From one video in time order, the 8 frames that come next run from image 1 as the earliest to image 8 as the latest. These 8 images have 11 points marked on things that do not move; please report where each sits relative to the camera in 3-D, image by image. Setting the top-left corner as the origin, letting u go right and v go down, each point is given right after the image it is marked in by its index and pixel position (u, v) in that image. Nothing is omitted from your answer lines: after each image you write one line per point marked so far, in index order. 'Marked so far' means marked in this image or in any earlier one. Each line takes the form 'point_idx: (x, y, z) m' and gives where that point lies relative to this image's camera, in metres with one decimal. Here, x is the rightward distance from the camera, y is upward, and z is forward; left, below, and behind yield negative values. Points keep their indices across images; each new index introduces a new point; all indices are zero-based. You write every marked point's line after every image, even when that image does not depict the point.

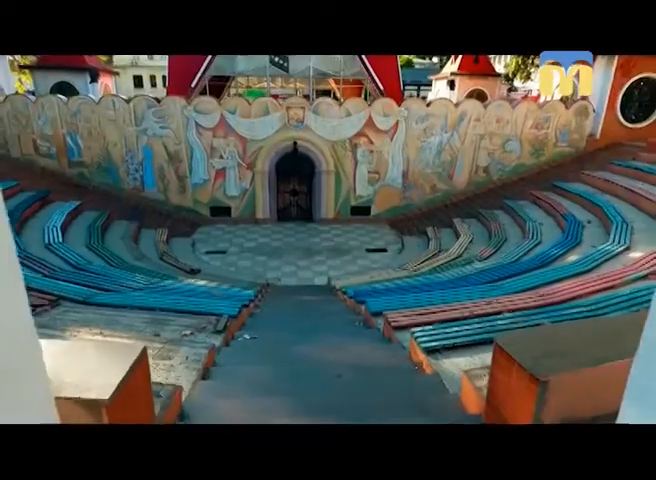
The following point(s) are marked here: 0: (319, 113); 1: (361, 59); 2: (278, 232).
0: (-0.1, +2.3, +7.2) m
1: (+0.7, +3.7, +8.4) m
2: (-0.9, +0.1, +7.3) m
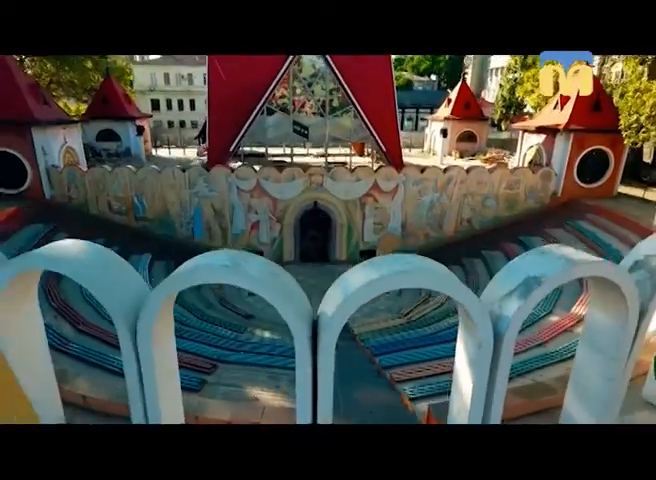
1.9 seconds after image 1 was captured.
0: (+0.2, +1.4, +9.0) m
1: (+1.1, +2.8, +10.2) m
2: (-0.6, -0.8, +9.1) m
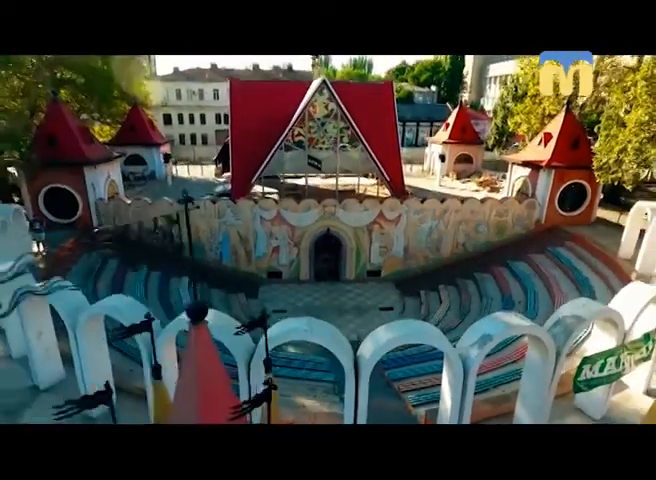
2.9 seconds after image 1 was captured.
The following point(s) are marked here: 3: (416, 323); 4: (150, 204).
0: (+0.5, +0.8, +10.3) m
1: (+1.4, +2.2, +11.5) m
2: (-0.3, -1.3, +10.4) m
3: (+0.8, -0.7, +3.7) m
4: (-4.6, +0.9, +10.1) m
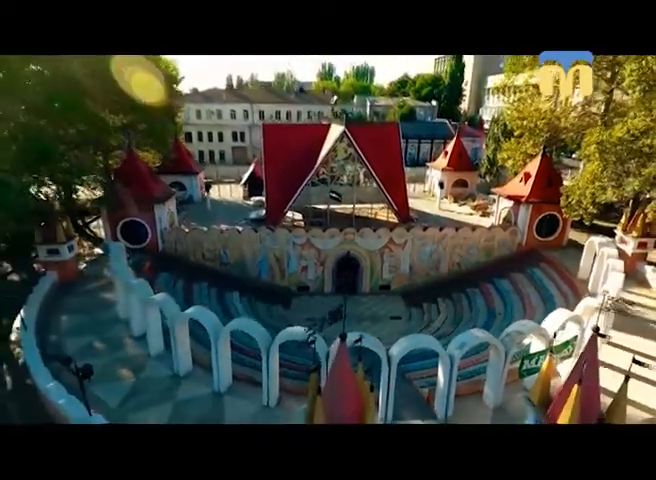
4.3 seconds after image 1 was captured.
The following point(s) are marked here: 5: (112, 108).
0: (+1.1, +0.1, +12.7) m
1: (+2.0, +1.6, +13.9) m
2: (+0.3, -2.0, +12.8) m
3: (+1.4, -1.4, +6.1) m
4: (-3.9, +0.3, +12.5) m
5: (-6.9, +4.2, +12.4) m
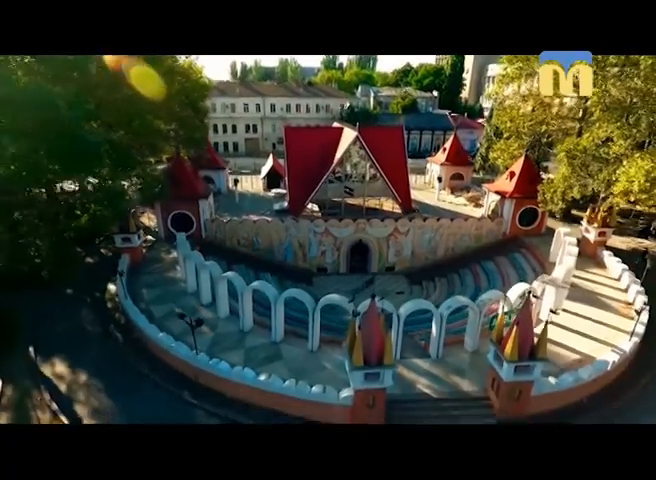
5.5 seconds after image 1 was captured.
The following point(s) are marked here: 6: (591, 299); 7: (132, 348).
0: (+1.7, +0.6, +15.1) m
1: (+2.6, +2.0, +16.3) m
2: (+0.9, -1.6, +15.3) m
3: (+2.0, -1.3, +8.6) m
4: (-3.3, +0.7, +14.9) m
5: (-6.3, +4.6, +14.6) m
6: (+6.9, -1.5, +10.5) m
7: (-4.5, -2.4, +9.1) m
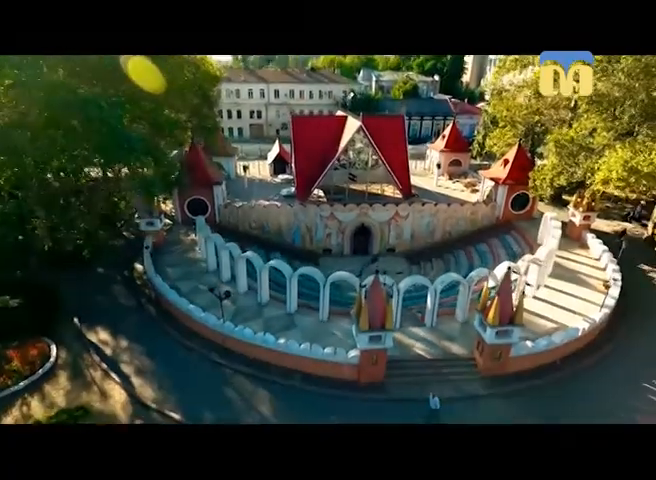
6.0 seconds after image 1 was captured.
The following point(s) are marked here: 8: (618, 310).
0: (+1.9, +1.2, +16.2) m
1: (+2.8, +2.7, +17.3) m
2: (+1.1, -0.9, +16.5) m
3: (+2.2, -0.9, +9.8) m
4: (-3.1, +1.3, +16.0) m
5: (-6.1, +5.3, +15.6) m
6: (+7.1, -1.0, +11.7) m
7: (-4.3, -2.0, +10.4) m
8: (+7.7, -1.9, +10.6) m
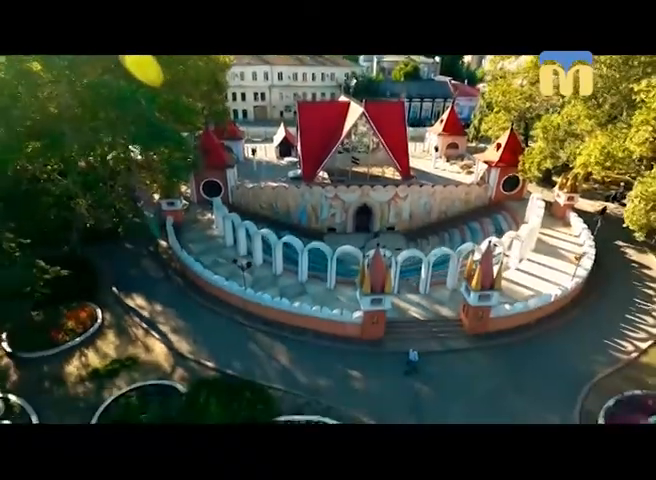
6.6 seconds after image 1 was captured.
0: (+2.1, +2.2, +17.5) m
1: (+3.0, +3.7, +18.5) m
2: (+1.3, 0.0, +17.9) m
3: (+2.4, -0.3, +11.1) m
4: (-2.9, +2.3, +17.3) m
5: (-5.9, +6.1, +16.7) m
6: (+7.3, -0.3, +13.1) m
7: (-4.1, -1.4, +11.8) m
8: (+7.9, -1.2, +12.0) m
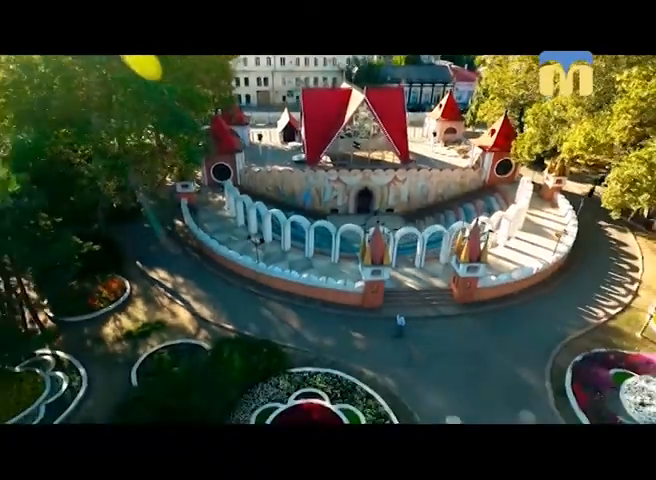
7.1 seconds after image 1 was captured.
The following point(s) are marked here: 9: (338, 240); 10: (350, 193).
0: (+2.3, +3.1, +18.5) m
1: (+3.1, +4.7, +19.5) m
2: (+1.5, +0.9, +19.0) m
3: (+2.5, +0.4, +12.3) m
4: (-2.8, +3.2, +18.4) m
5: (-5.8, +7.0, +17.5) m
6: (+7.5, +0.4, +14.2) m
7: (-4.0, -0.7, +13.0) m
8: (+8.1, -0.5, +13.2) m
9: (+0.3, 0.0, +12.2) m
10: (+1.1, +2.2, +18.9) m
